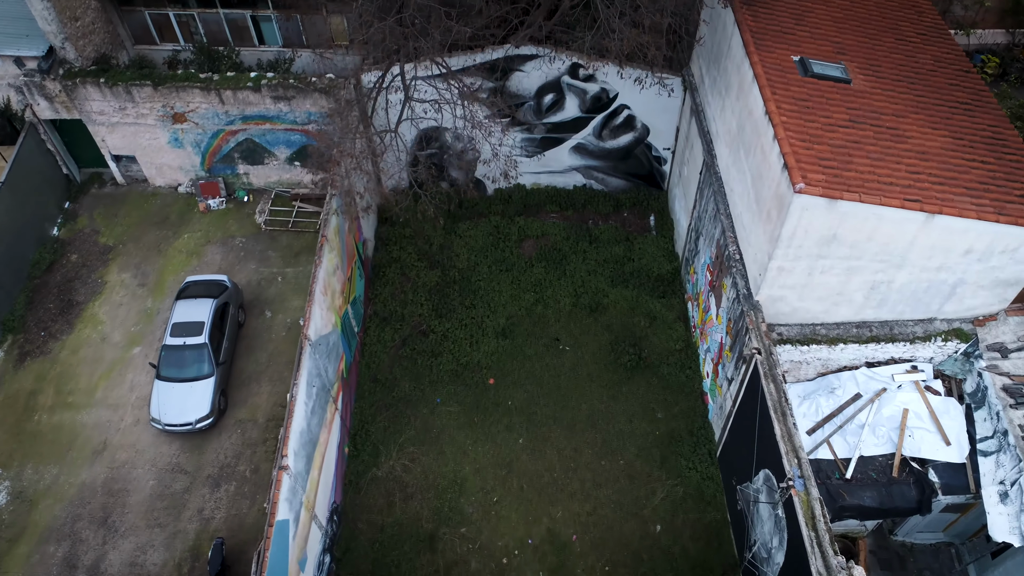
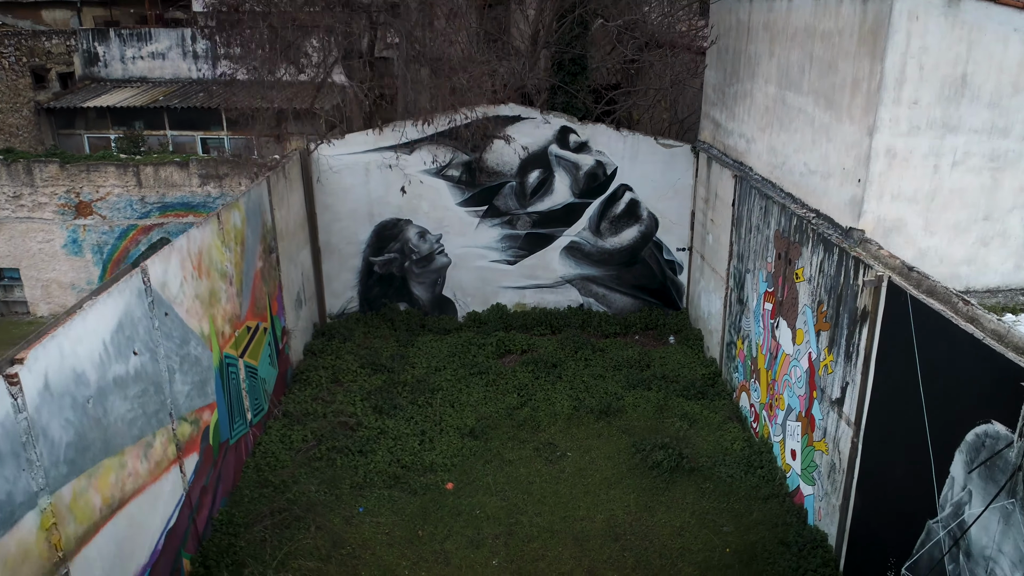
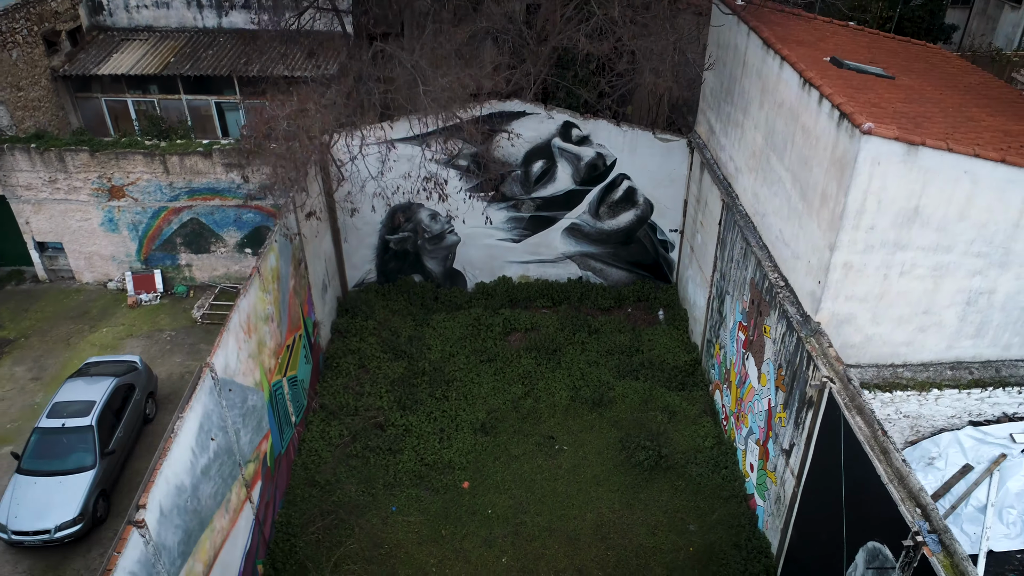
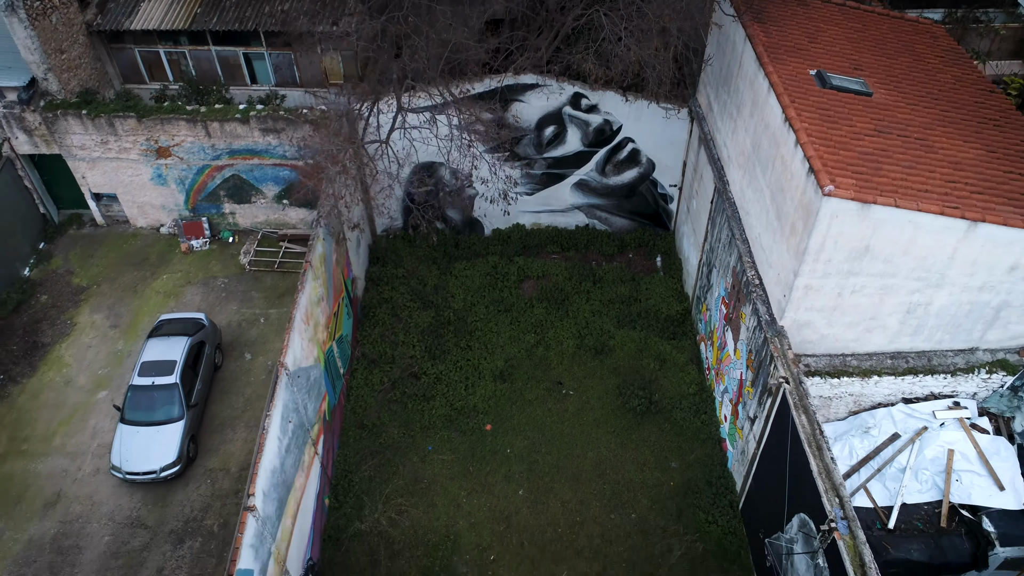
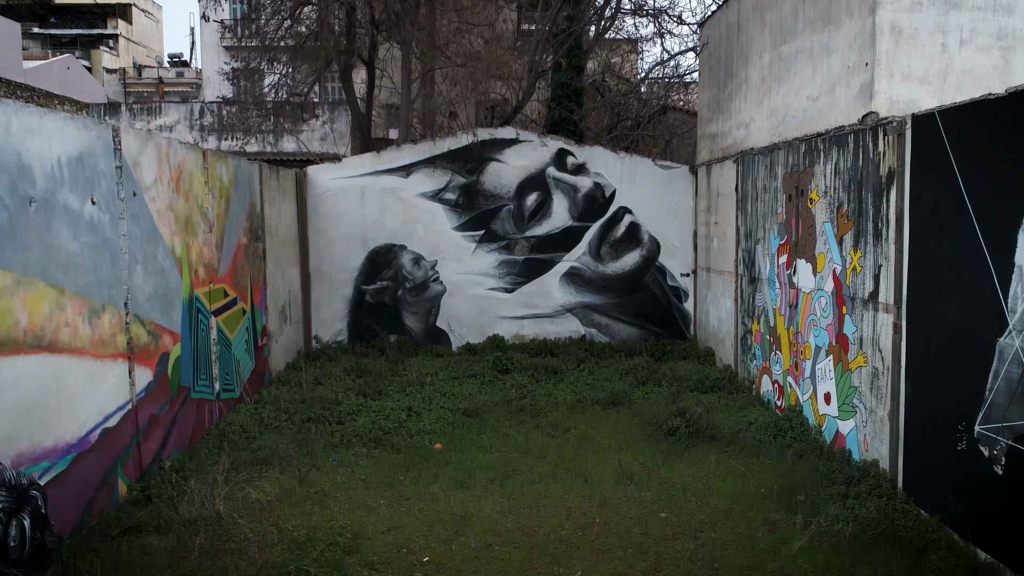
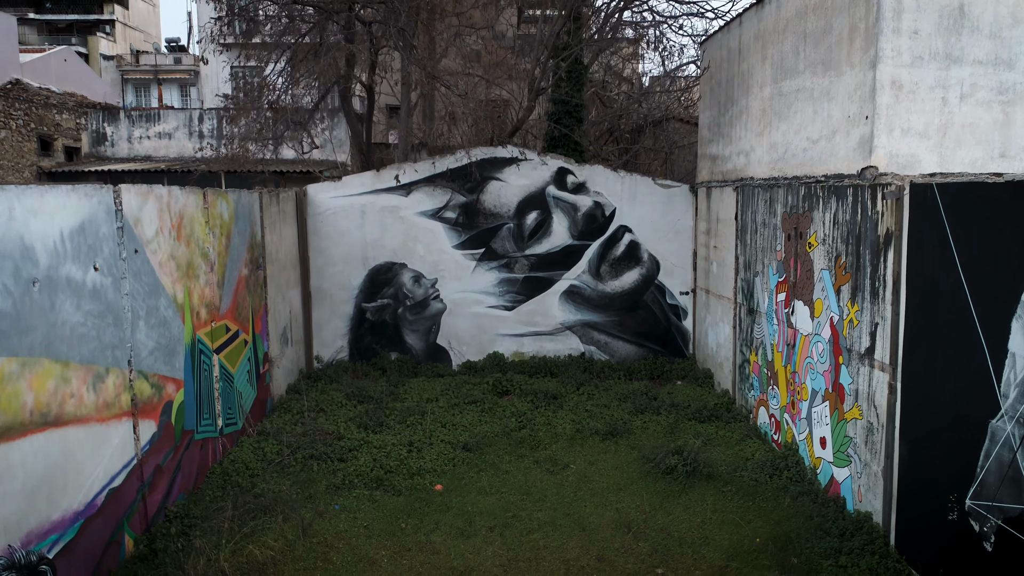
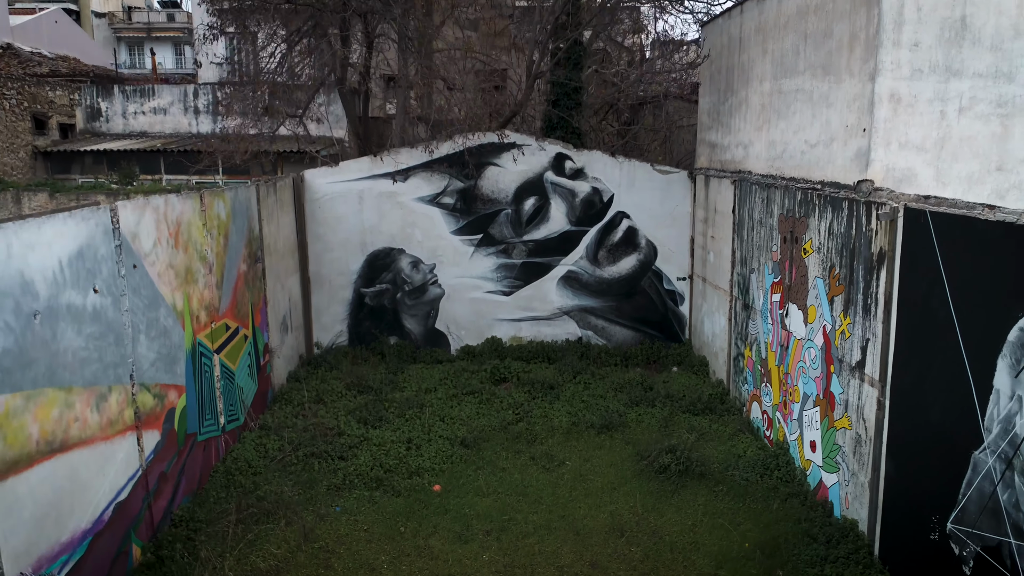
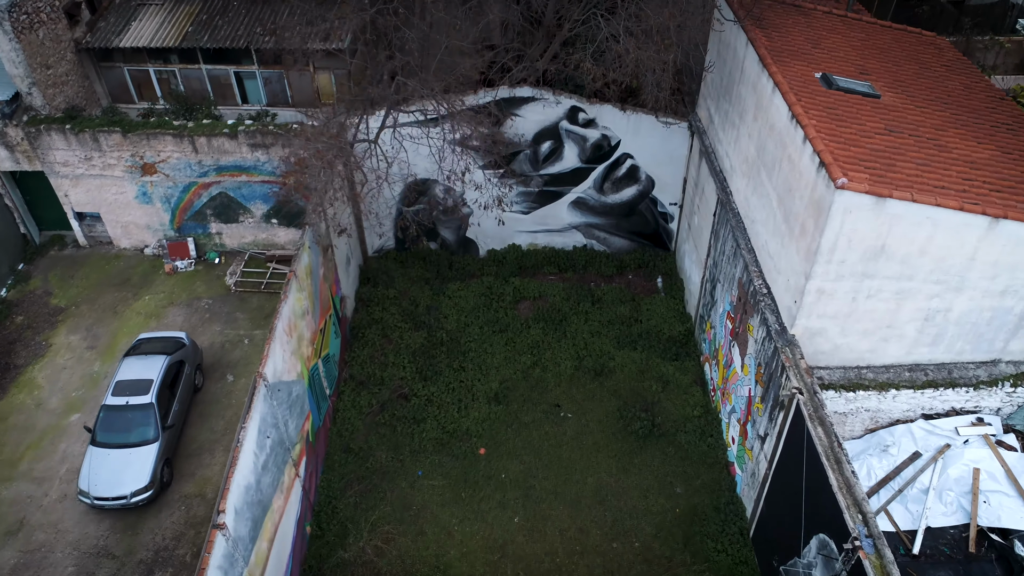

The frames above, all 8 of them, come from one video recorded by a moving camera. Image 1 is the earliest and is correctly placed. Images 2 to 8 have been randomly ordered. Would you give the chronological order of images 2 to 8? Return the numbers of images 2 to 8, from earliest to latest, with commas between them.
8, 2, 6, 5, 7, 3, 4
